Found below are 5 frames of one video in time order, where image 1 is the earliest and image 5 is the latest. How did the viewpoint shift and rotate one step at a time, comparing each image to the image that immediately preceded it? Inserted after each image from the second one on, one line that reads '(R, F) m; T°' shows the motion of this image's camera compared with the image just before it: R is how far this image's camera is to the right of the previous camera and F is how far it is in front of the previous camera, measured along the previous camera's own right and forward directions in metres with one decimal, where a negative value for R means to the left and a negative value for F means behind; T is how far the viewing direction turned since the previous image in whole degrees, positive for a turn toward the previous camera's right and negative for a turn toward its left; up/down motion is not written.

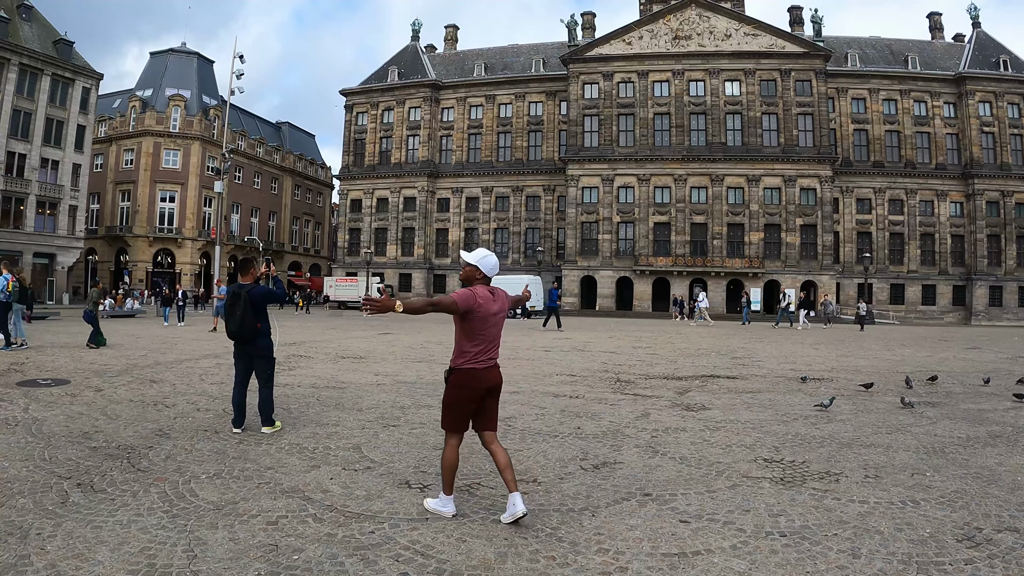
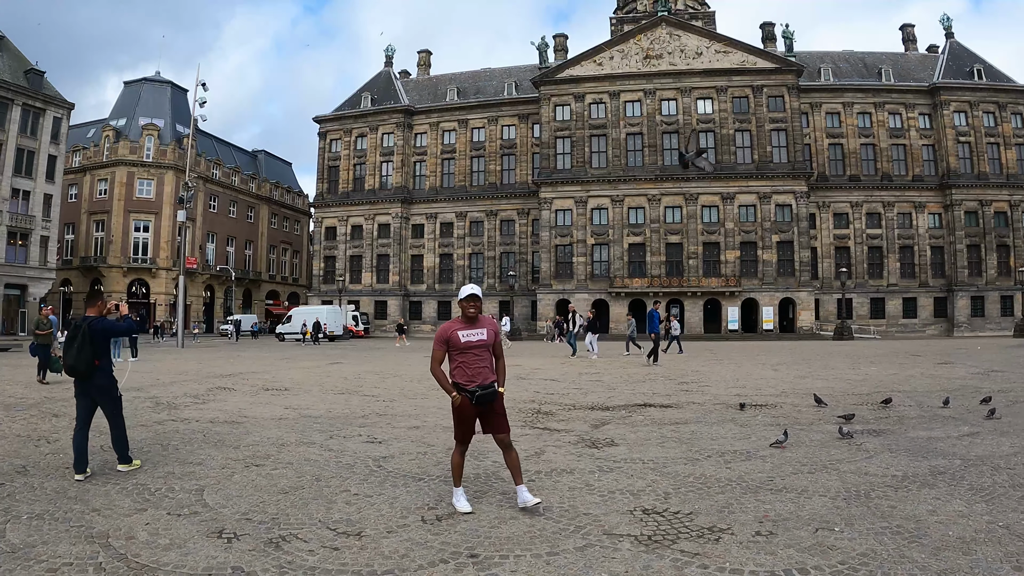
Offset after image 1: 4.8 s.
(+1.6, +1.1) m; 0°
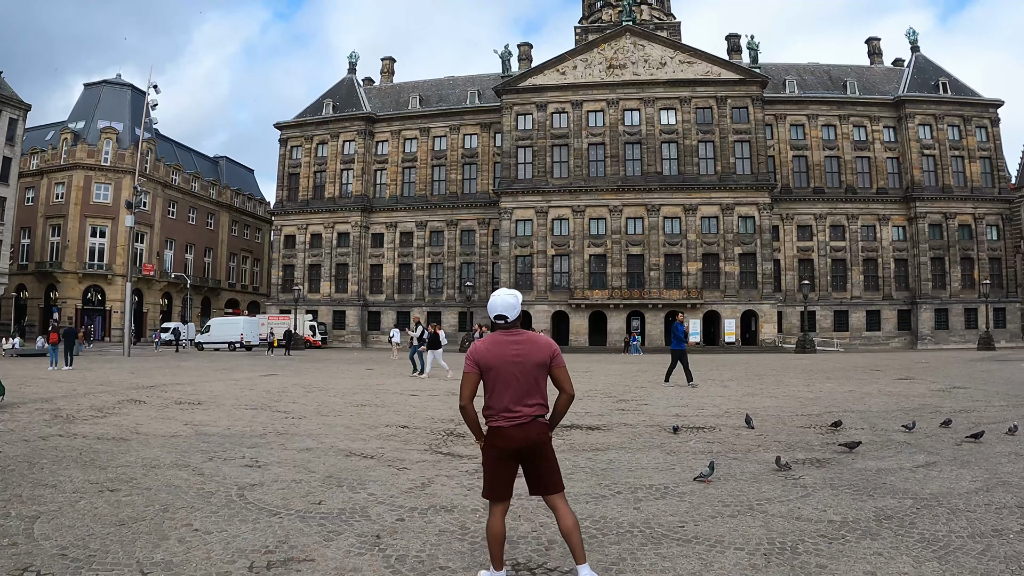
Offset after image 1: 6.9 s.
(+0.9, +1.0) m; +2°
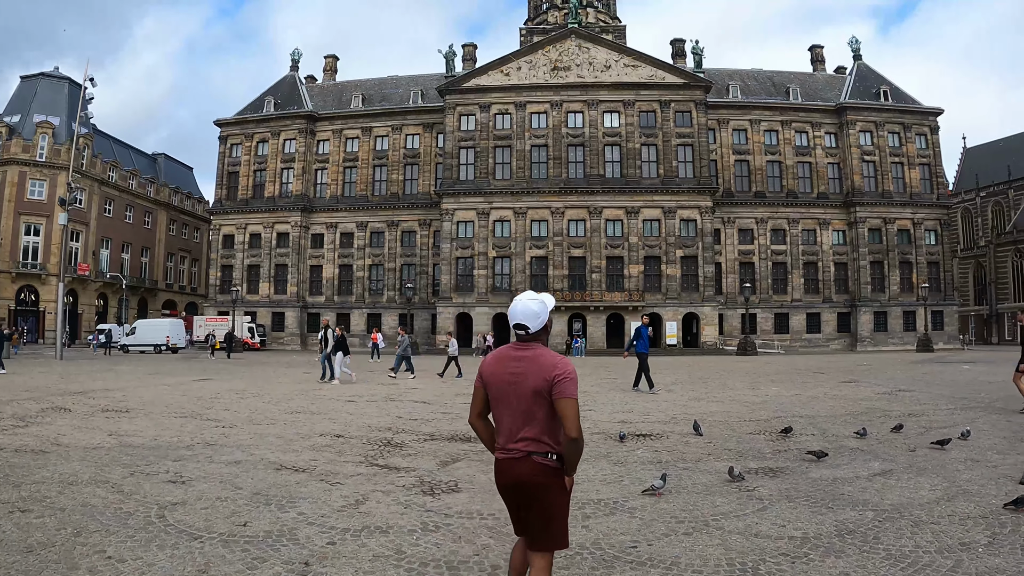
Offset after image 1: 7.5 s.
(+0.1, +0.4) m; +4°
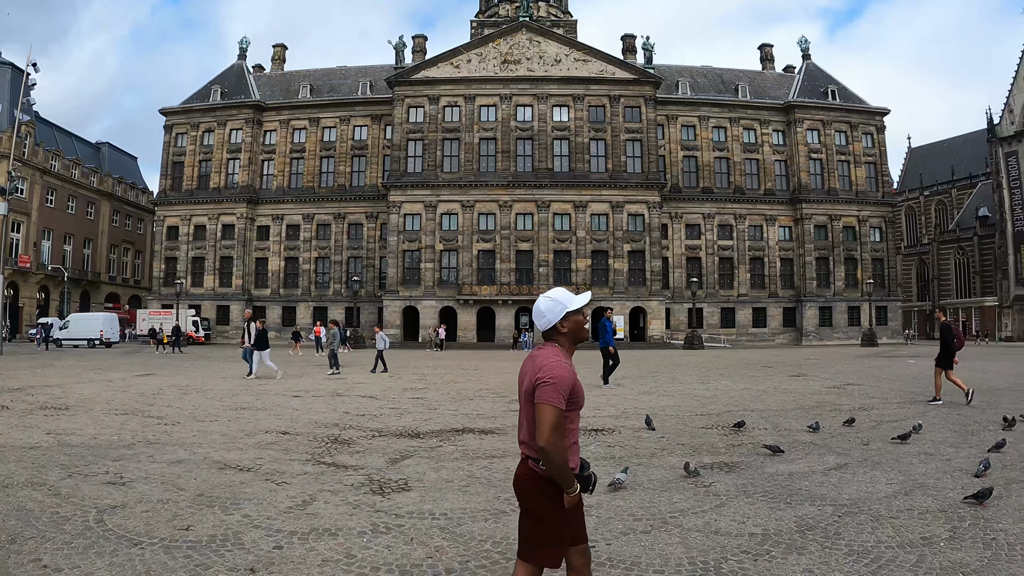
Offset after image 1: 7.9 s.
(+0.1, +0.2) m; +3°
